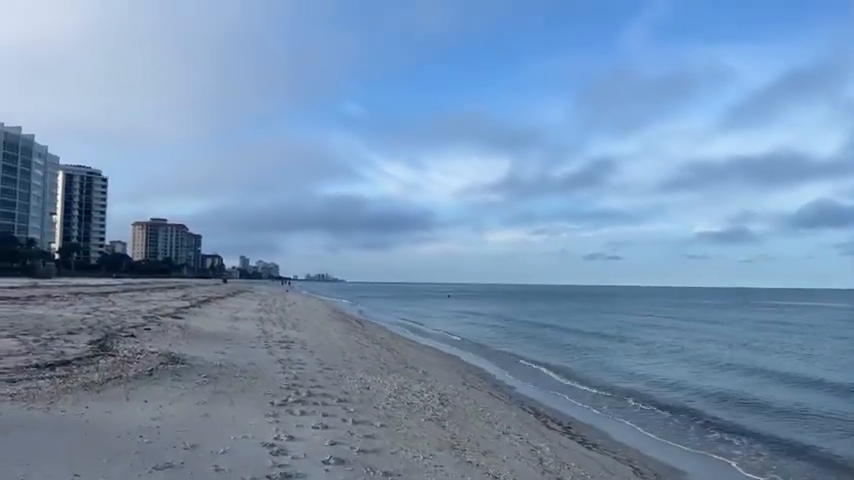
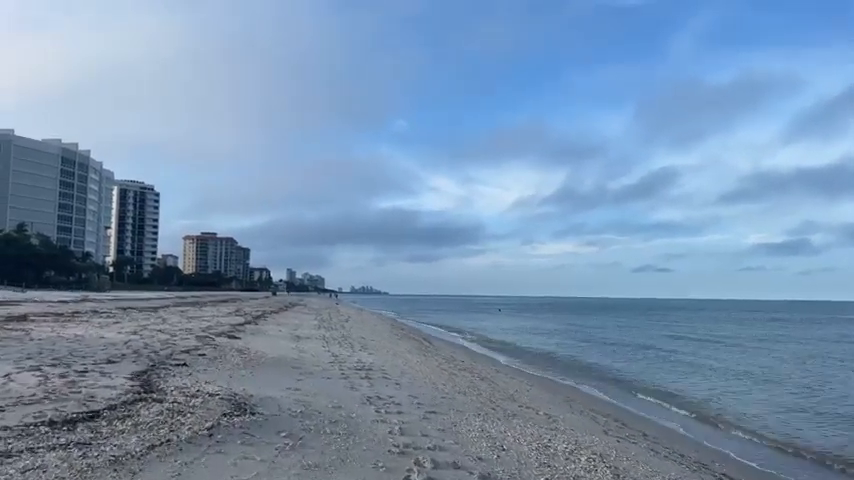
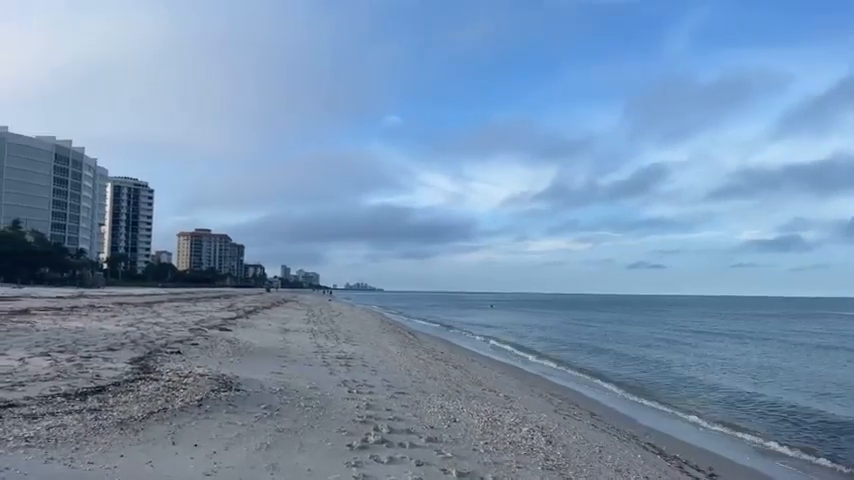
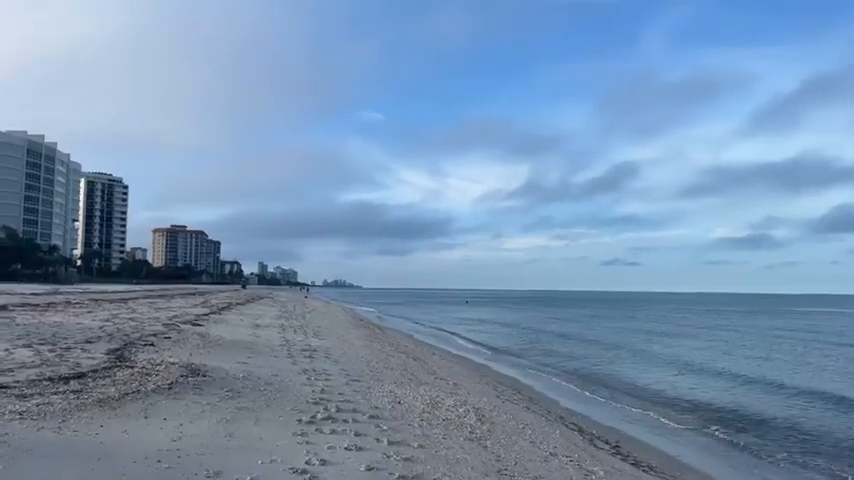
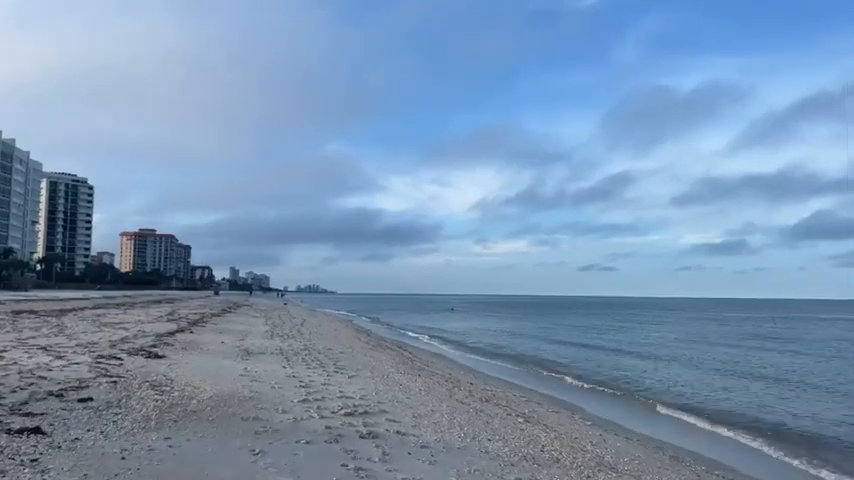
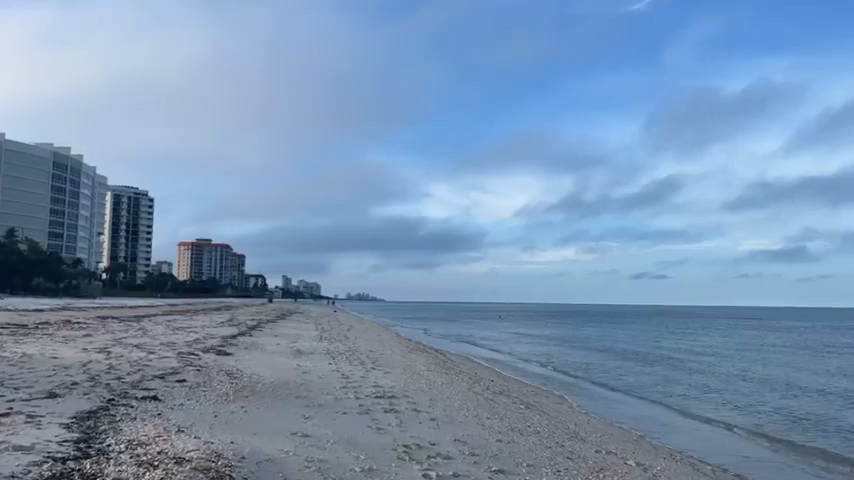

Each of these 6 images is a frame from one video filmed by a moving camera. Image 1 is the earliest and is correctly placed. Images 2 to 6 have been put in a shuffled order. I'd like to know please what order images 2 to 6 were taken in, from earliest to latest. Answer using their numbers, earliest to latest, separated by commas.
4, 3, 2, 6, 5
